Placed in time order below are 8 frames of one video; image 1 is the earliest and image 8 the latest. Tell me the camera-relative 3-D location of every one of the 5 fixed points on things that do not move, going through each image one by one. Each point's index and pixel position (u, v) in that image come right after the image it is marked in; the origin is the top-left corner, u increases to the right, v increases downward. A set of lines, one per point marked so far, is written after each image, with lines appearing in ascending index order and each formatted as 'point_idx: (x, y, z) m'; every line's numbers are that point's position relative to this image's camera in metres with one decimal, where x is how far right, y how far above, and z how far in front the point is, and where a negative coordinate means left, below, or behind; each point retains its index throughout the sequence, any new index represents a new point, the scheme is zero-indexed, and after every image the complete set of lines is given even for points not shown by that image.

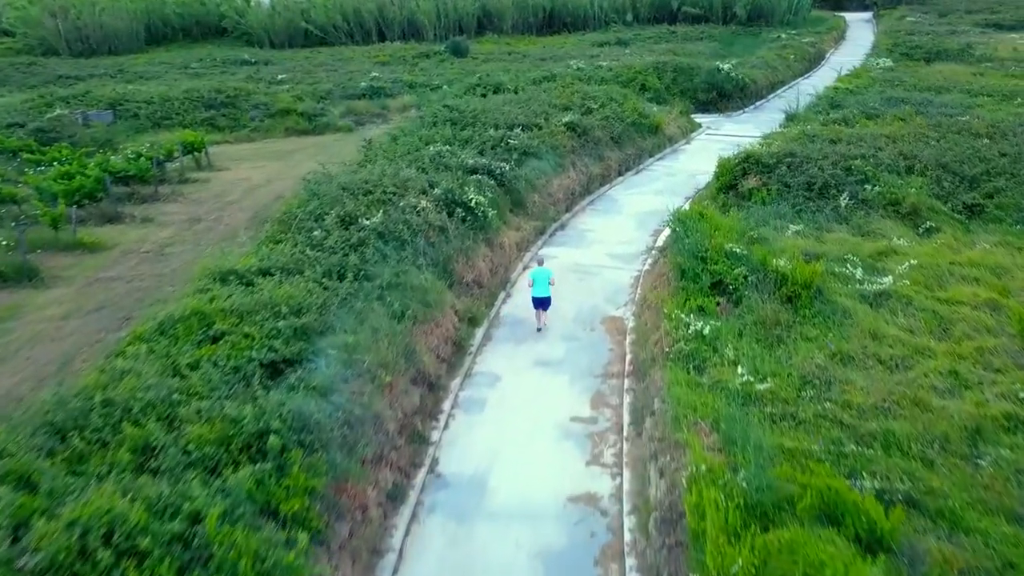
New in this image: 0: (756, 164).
0: (+5.5, +2.8, +18.5) m
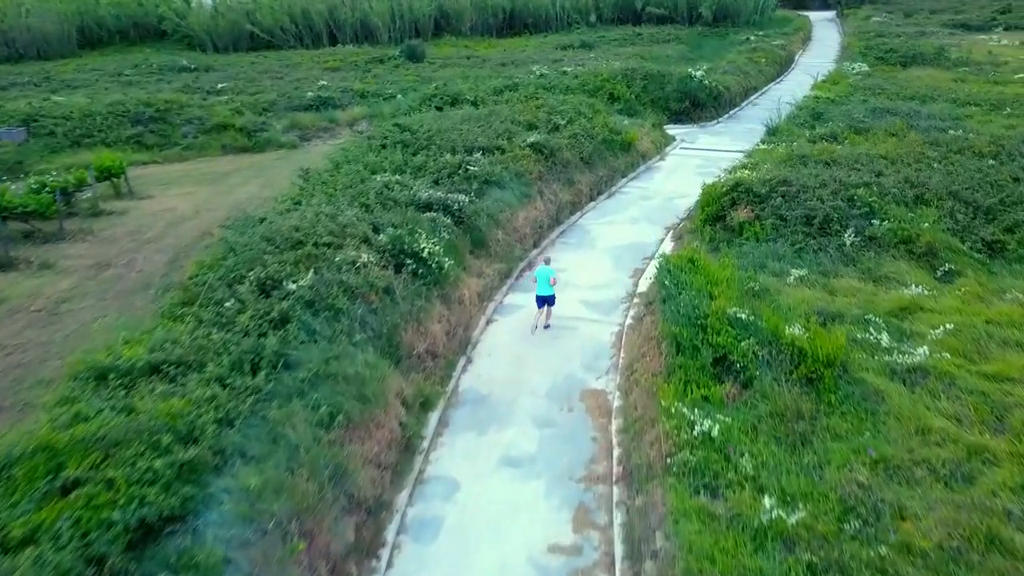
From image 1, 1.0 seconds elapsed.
0: (+4.7, +1.9, +16.5) m
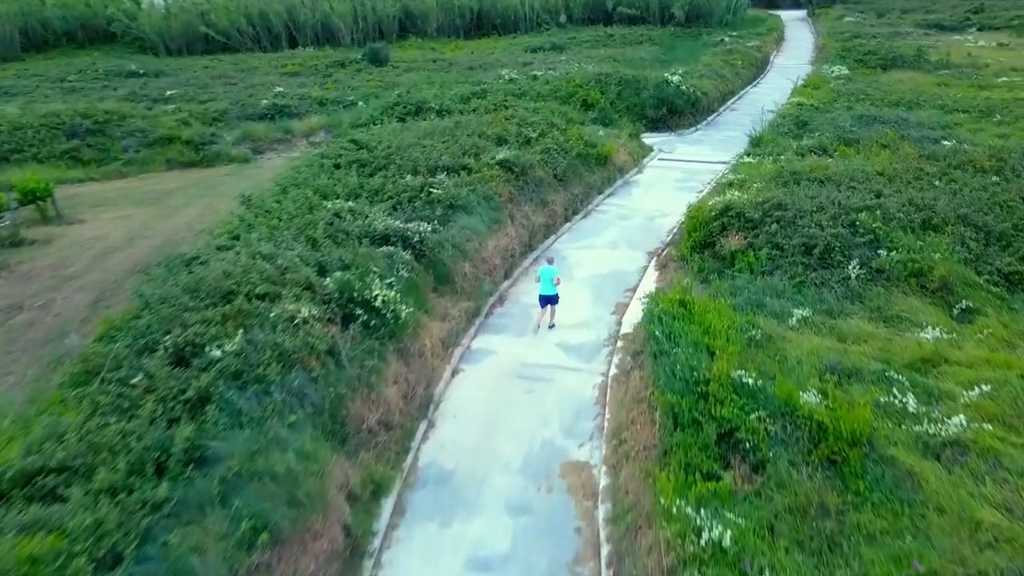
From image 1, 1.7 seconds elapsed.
0: (+4.1, +1.3, +15.0) m
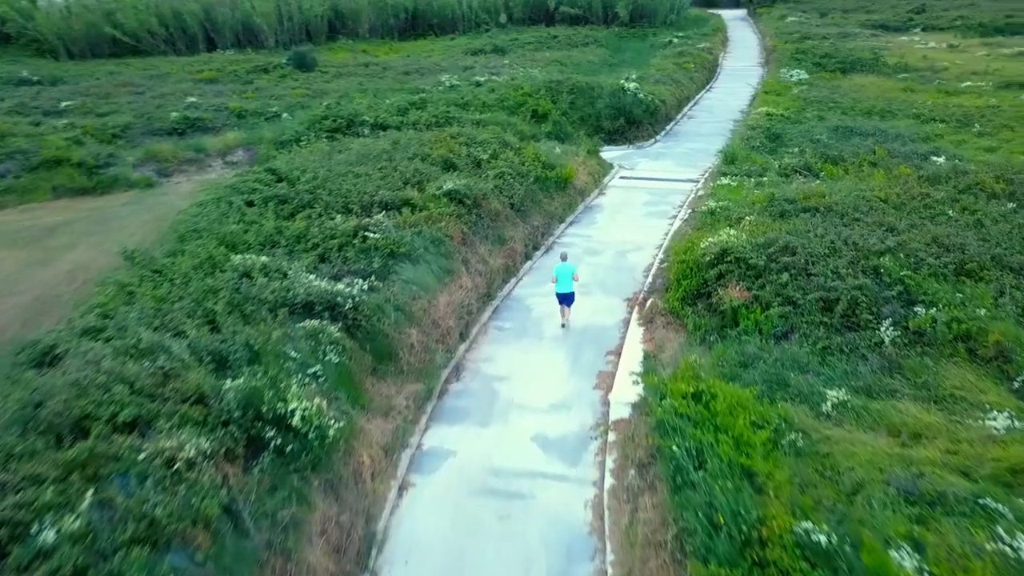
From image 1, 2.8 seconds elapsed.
0: (+3.5, +0.4, +12.5) m
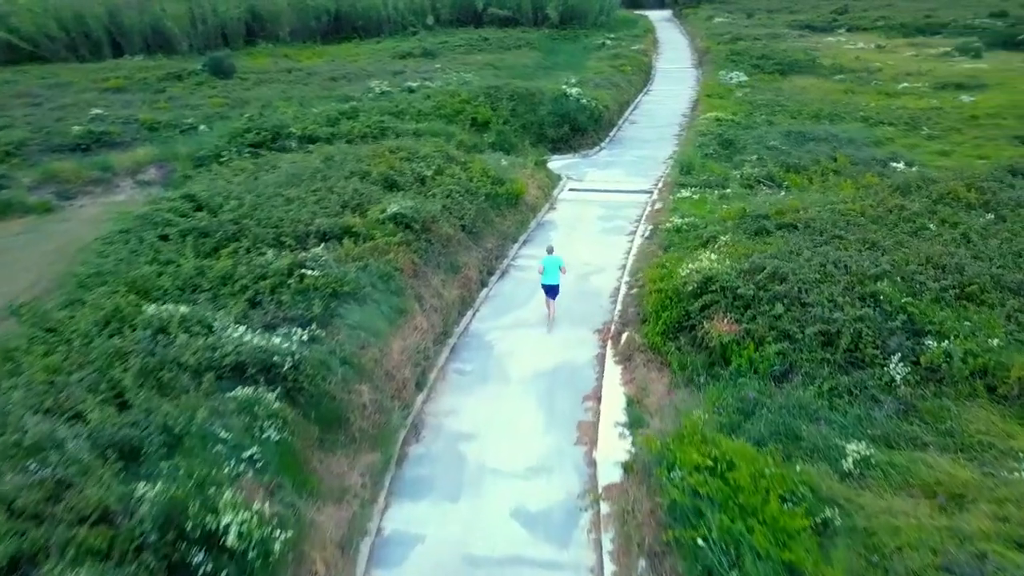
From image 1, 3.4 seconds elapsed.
0: (+2.9, -0.1, +11.4) m
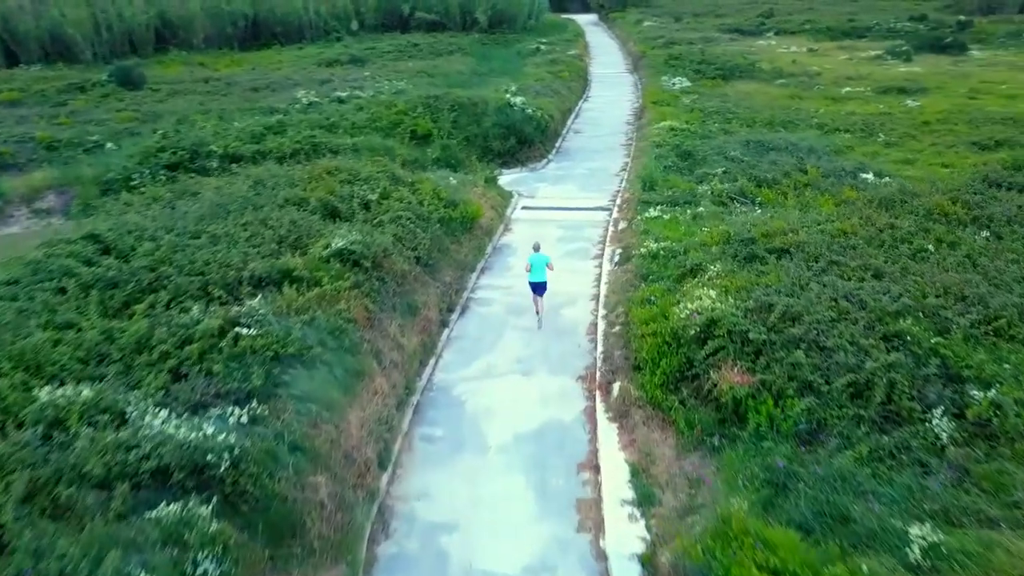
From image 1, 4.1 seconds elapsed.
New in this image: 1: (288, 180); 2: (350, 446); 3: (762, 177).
0: (+2.6, -0.6, +9.9) m
1: (-4.2, +2.0, +15.4) m
2: (-1.7, -1.7, +8.6) m
3: (+5.4, +2.4, +17.7) m
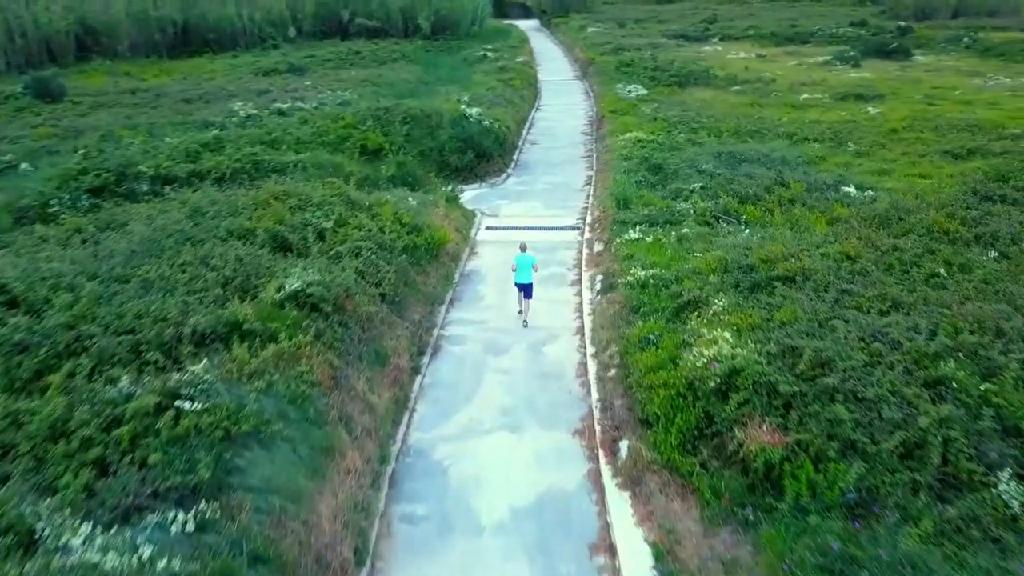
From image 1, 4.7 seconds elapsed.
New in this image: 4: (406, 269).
0: (+2.6, -1.0, +8.7) m
1: (-4.7, +1.4, +13.6) m
2: (-1.6, -2.2, +7.0) m
3: (+4.7, +1.9, +16.7) m
4: (-1.7, +0.3, +12.8) m
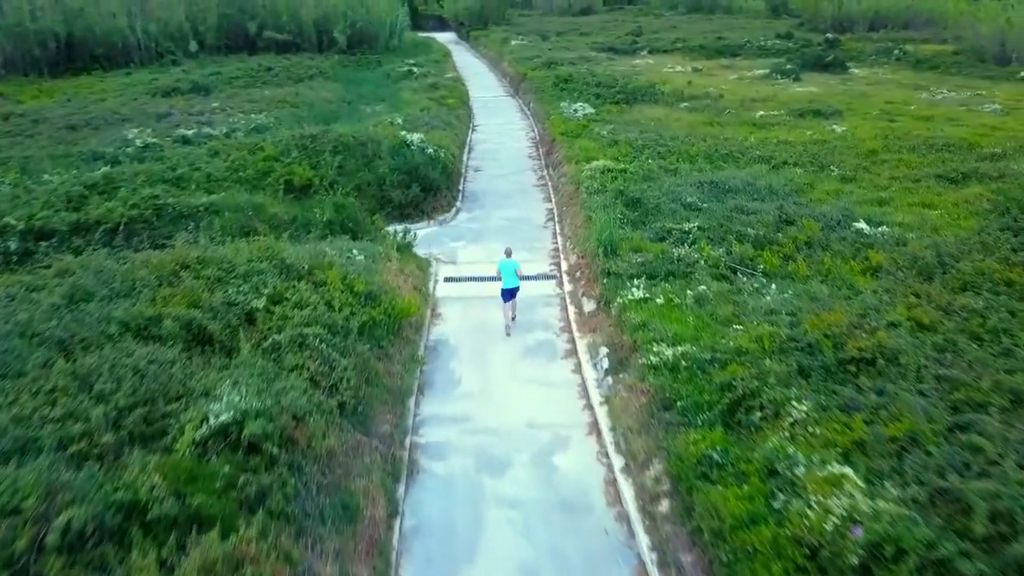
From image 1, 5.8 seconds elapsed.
0: (+3.0, -2.0, +6.1) m
1: (-4.9, +0.1, +10.3) m
2: (-1.0, -3.3, +4.0) m
3: (+4.1, +0.9, +14.2) m
4: (-1.7, -0.9, +9.8) m
